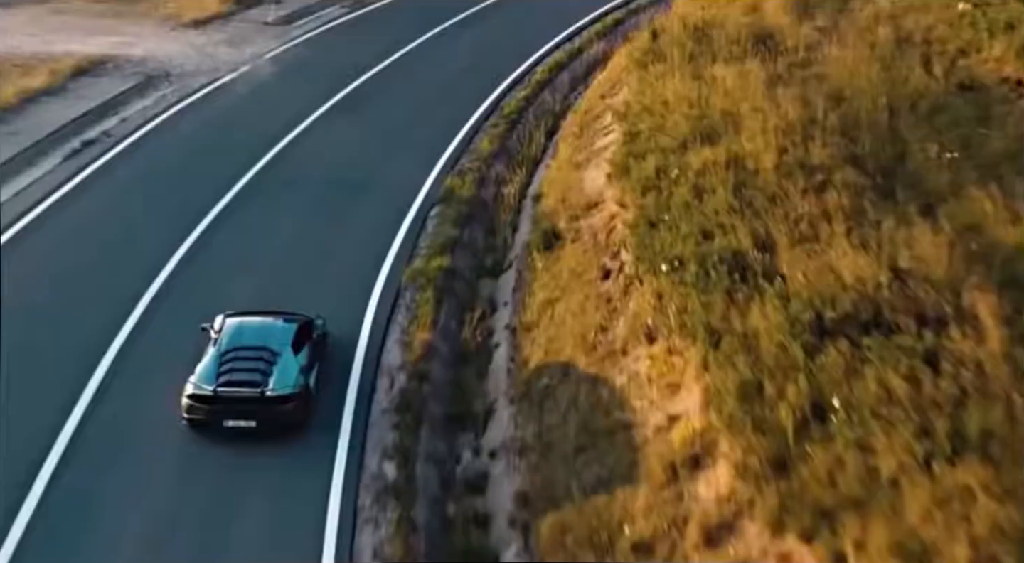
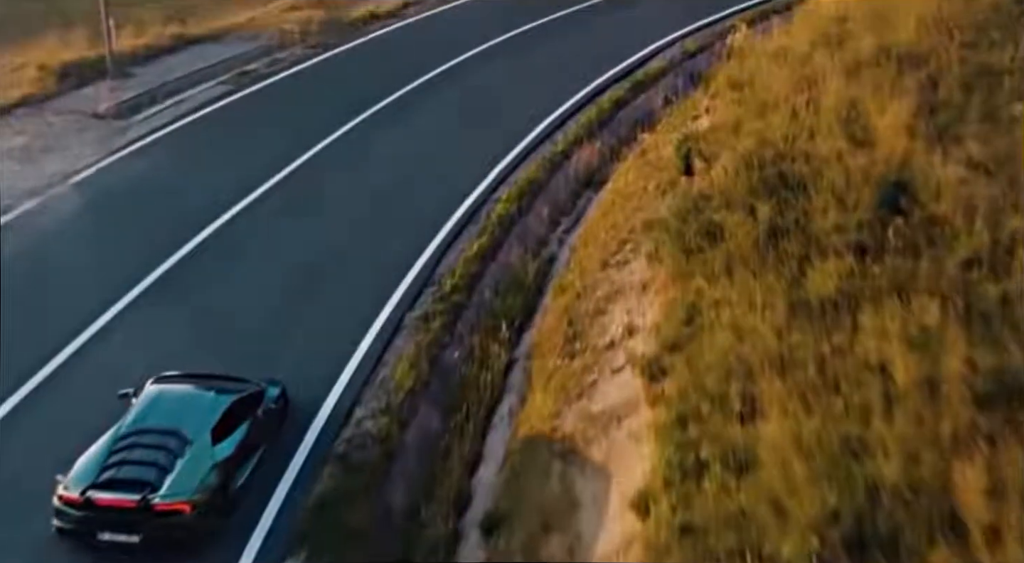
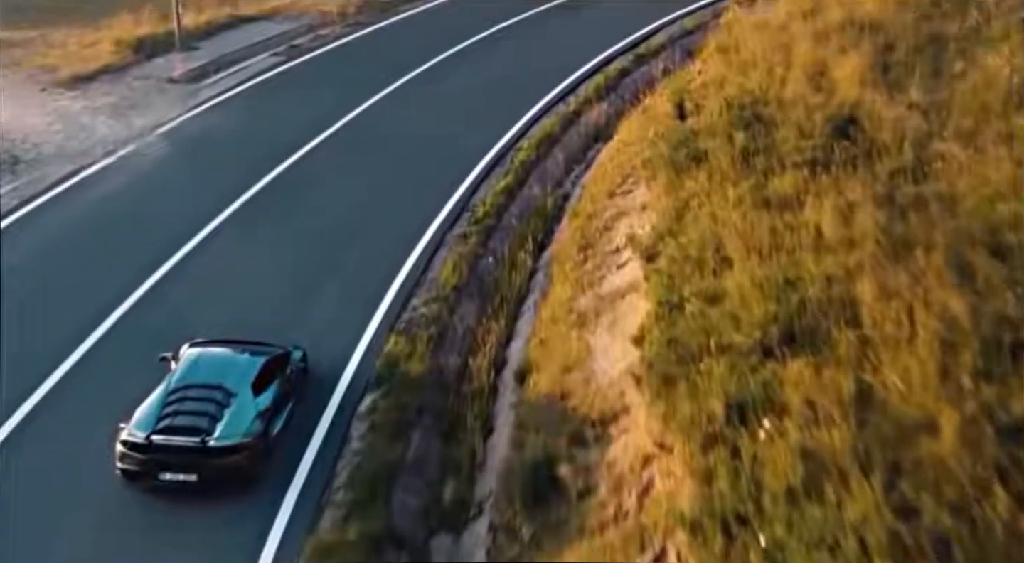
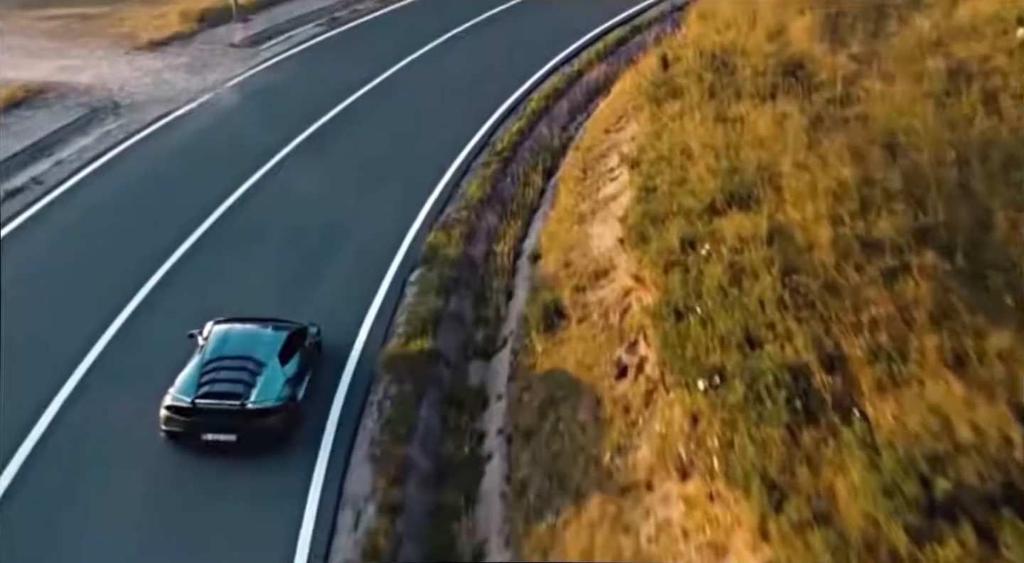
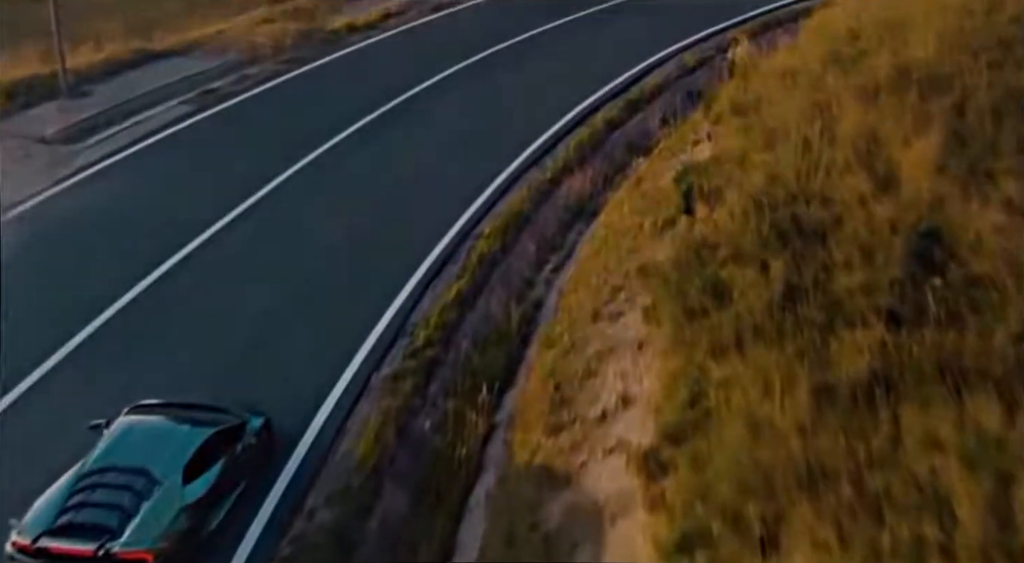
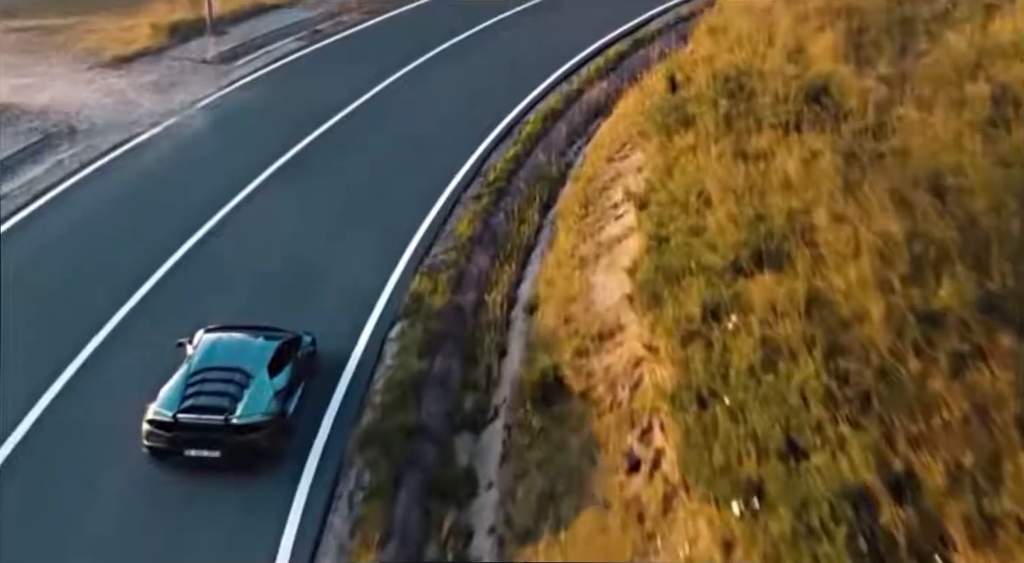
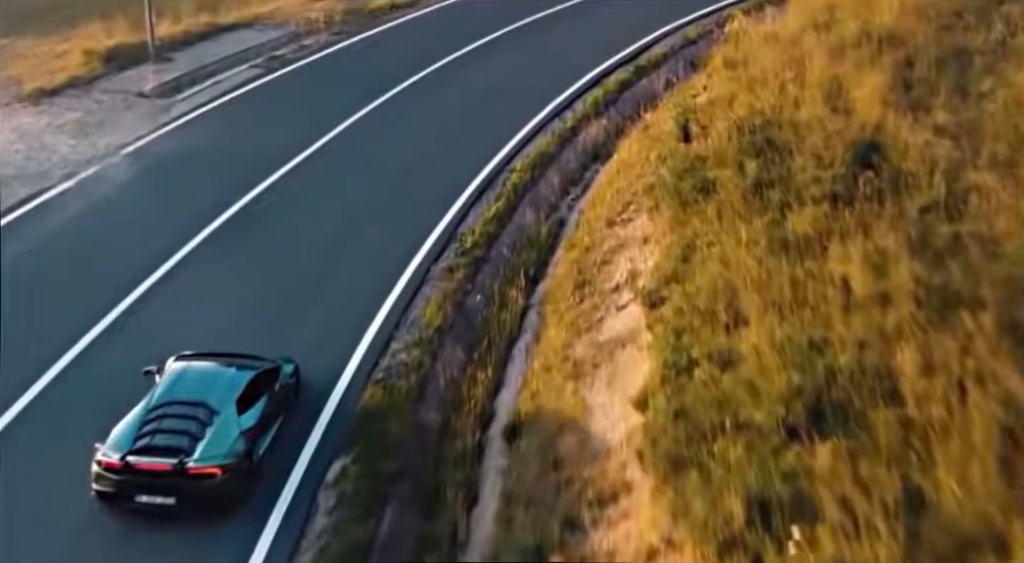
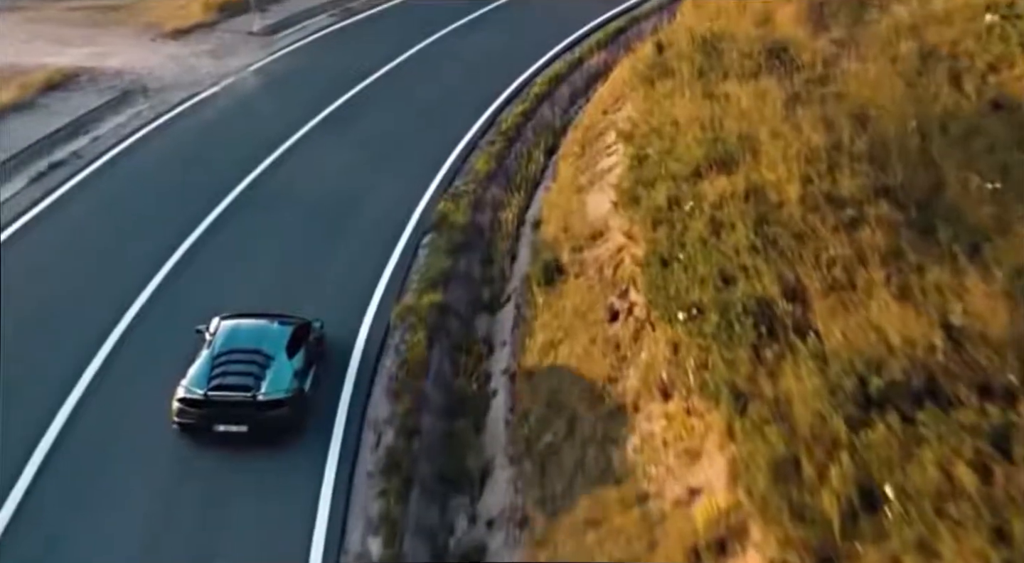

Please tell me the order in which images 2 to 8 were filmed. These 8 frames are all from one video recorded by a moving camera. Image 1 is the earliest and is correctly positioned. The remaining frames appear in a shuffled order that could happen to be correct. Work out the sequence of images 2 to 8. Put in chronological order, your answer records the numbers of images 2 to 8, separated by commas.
8, 4, 6, 3, 7, 2, 5
